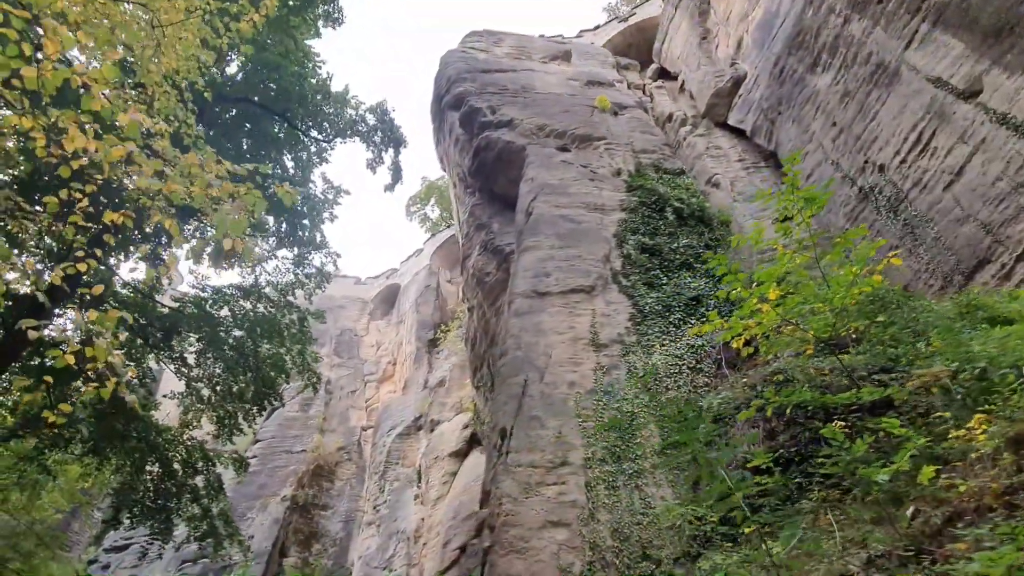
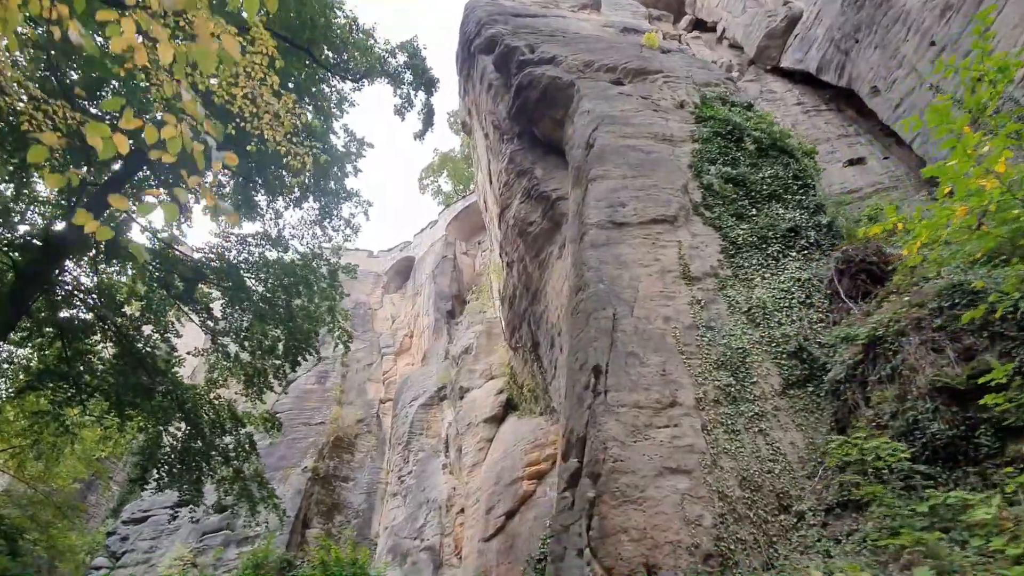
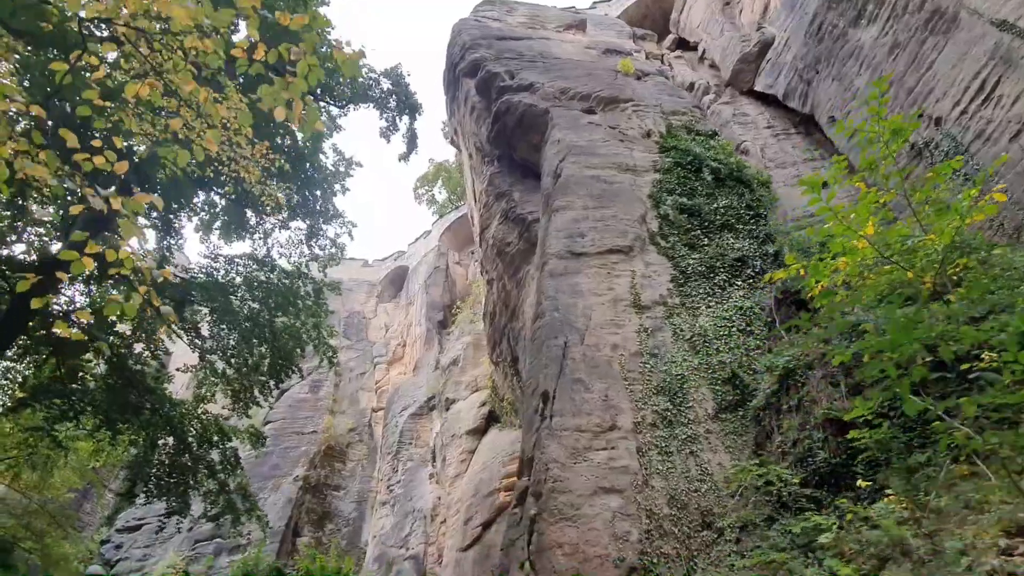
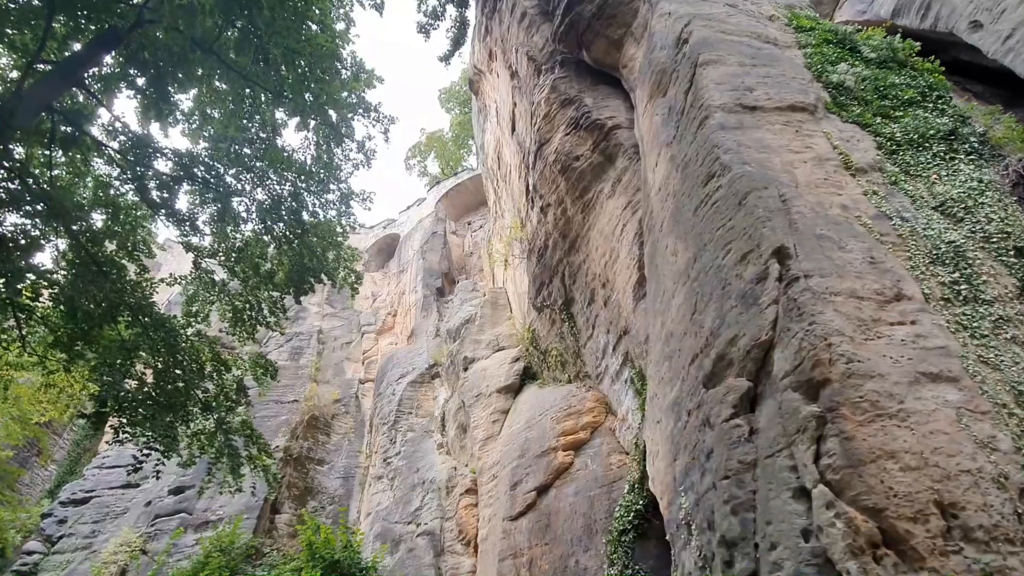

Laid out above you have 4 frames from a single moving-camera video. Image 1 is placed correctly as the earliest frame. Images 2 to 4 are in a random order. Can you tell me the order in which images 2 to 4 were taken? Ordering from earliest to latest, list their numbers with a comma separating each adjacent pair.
3, 2, 4
